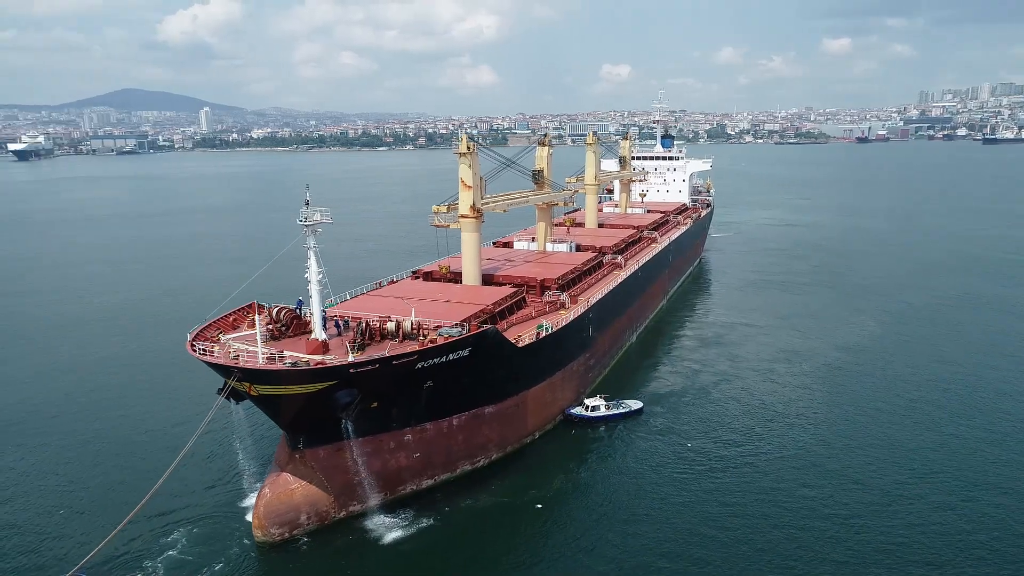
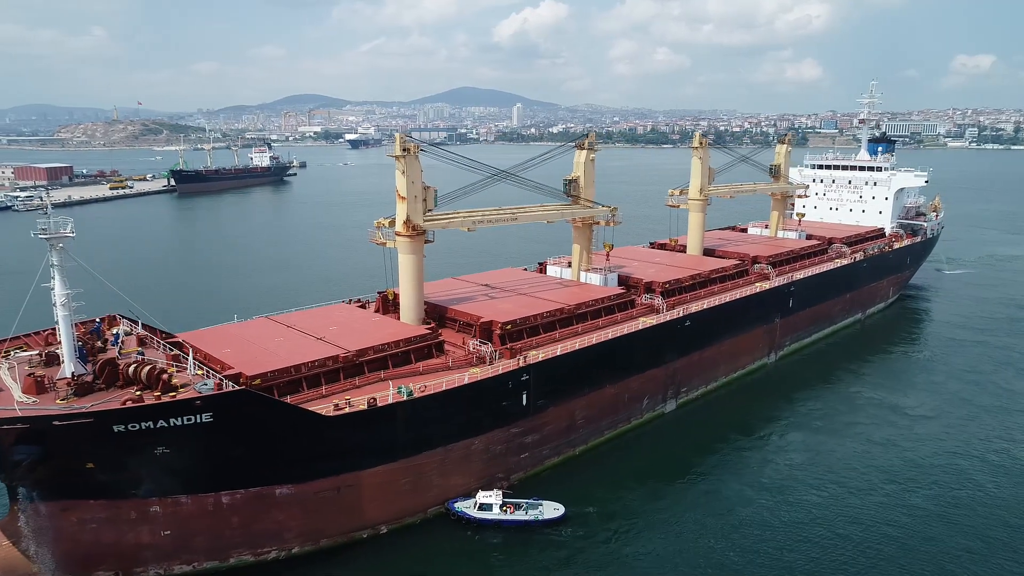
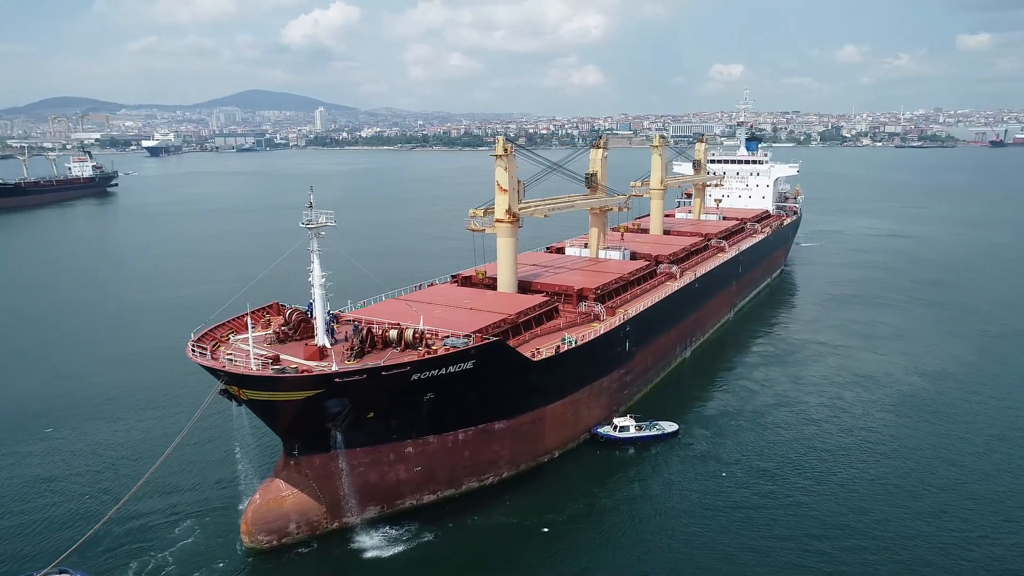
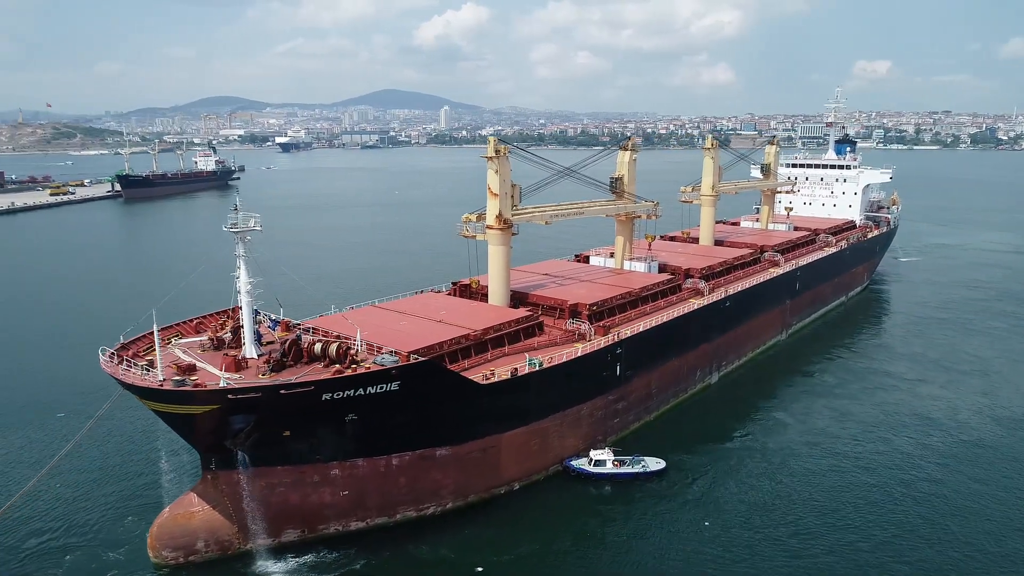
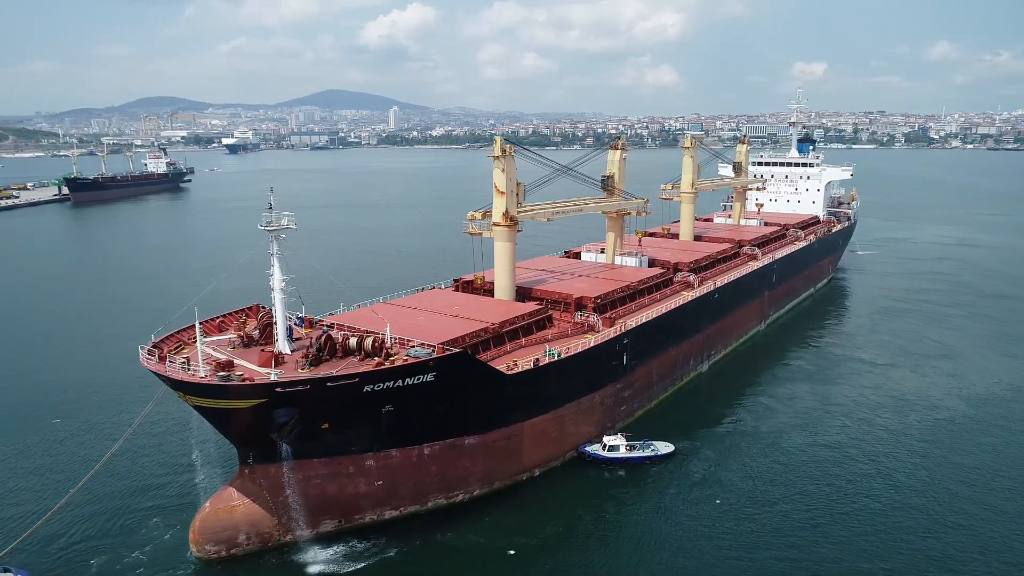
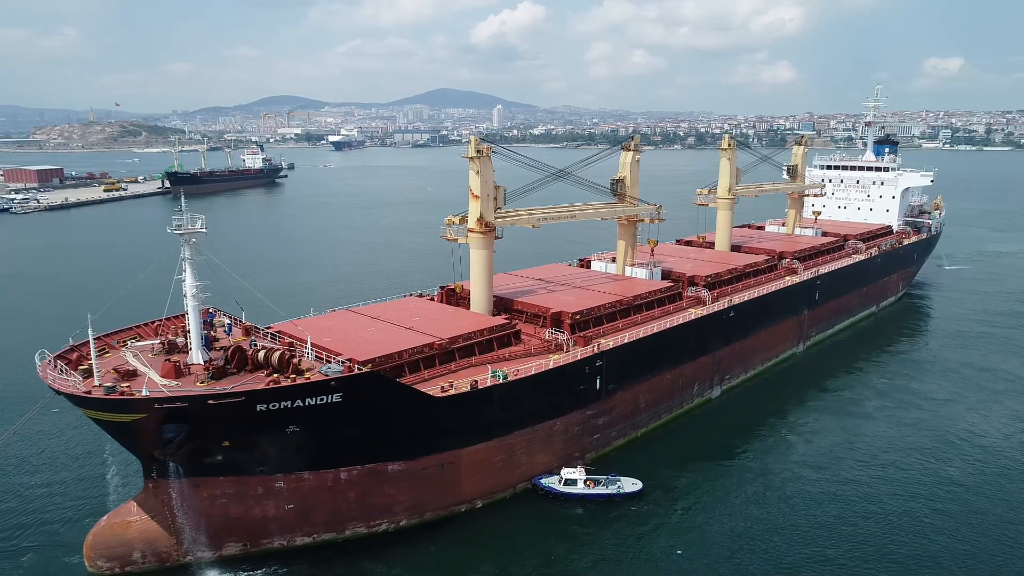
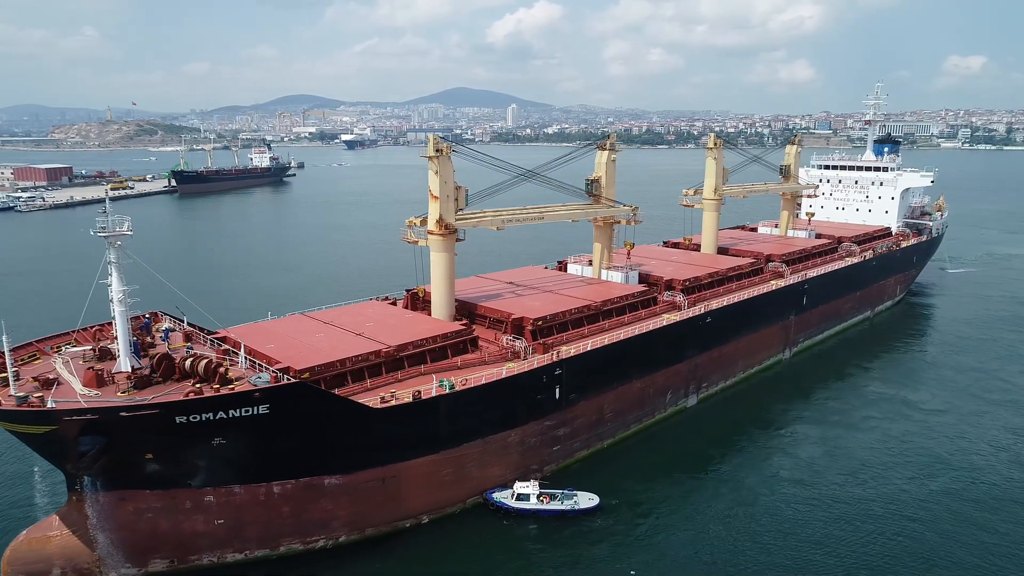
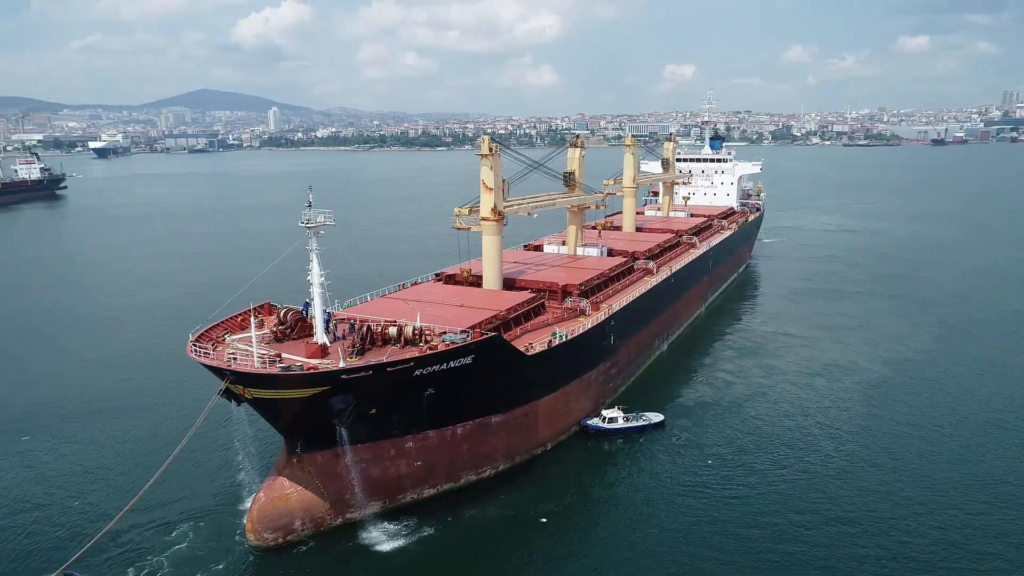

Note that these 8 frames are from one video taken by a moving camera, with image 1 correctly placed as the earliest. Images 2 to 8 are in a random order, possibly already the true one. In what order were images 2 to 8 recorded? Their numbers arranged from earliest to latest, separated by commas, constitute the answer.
8, 3, 5, 4, 6, 7, 2
